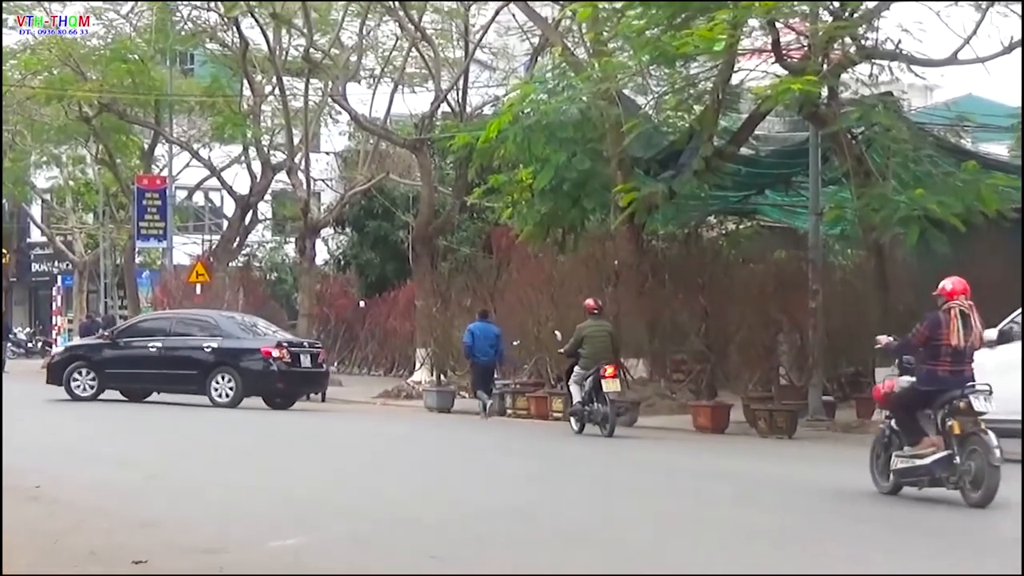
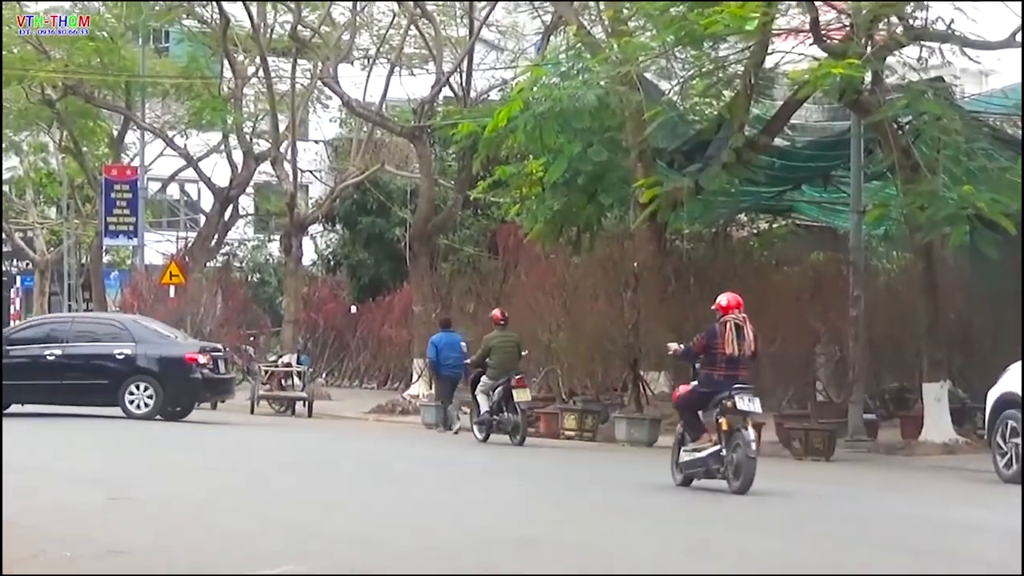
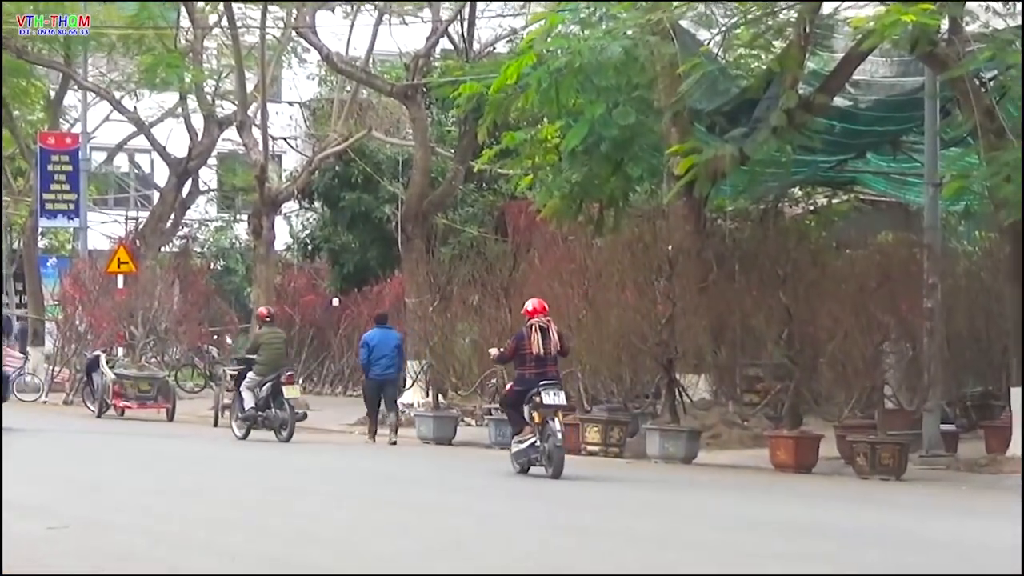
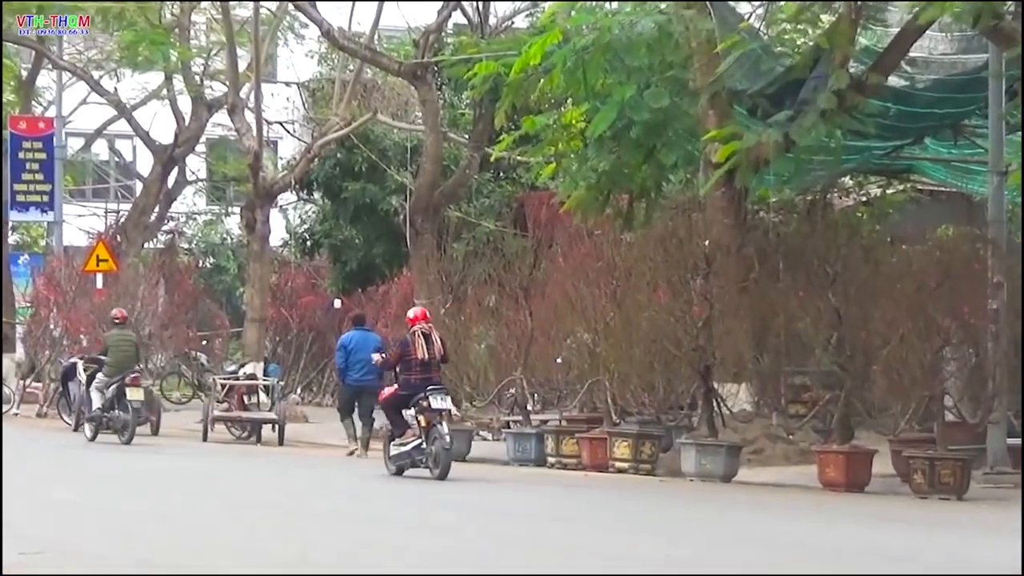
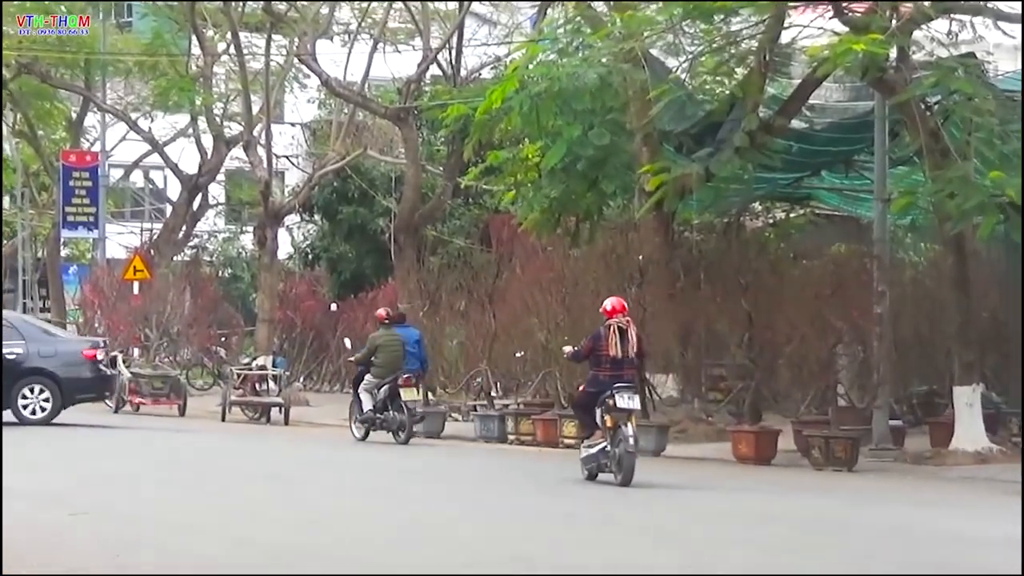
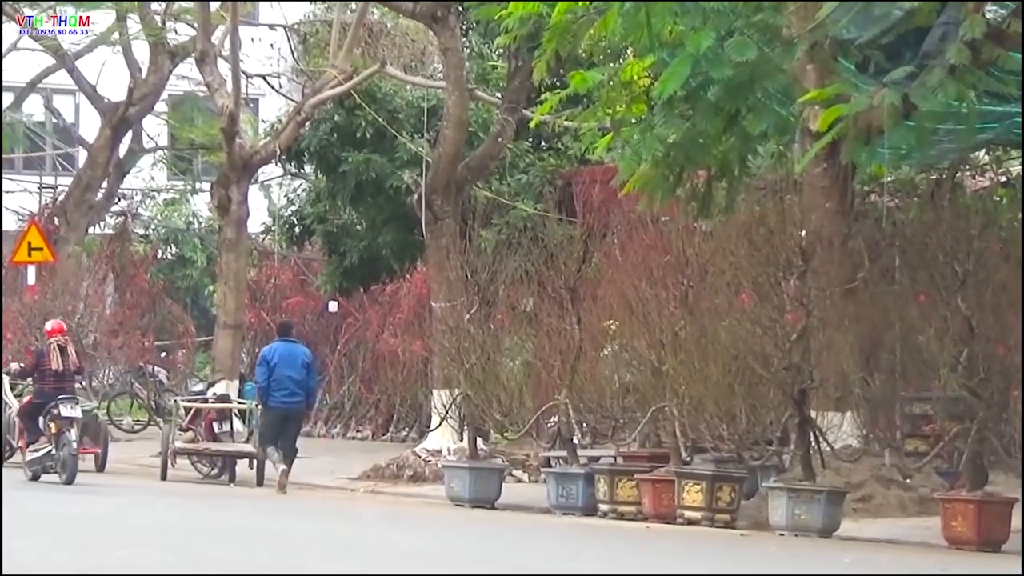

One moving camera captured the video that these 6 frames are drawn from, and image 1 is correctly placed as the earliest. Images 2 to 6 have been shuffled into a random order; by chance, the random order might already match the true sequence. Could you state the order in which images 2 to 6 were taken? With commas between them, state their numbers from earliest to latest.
2, 5, 3, 4, 6
